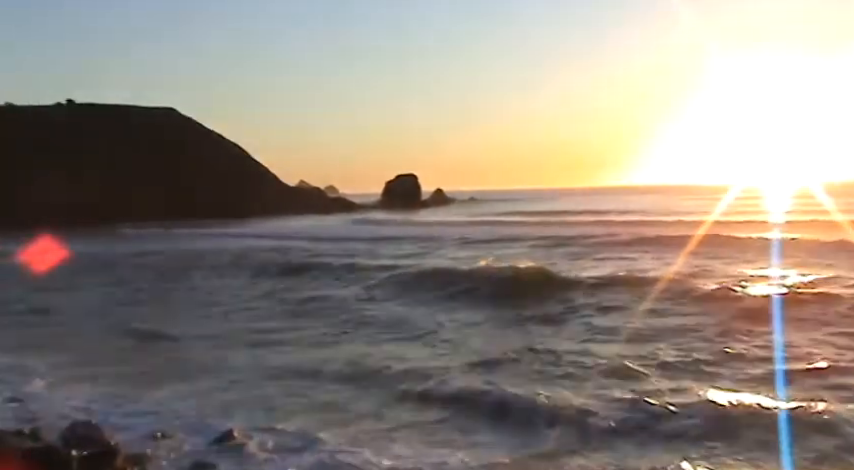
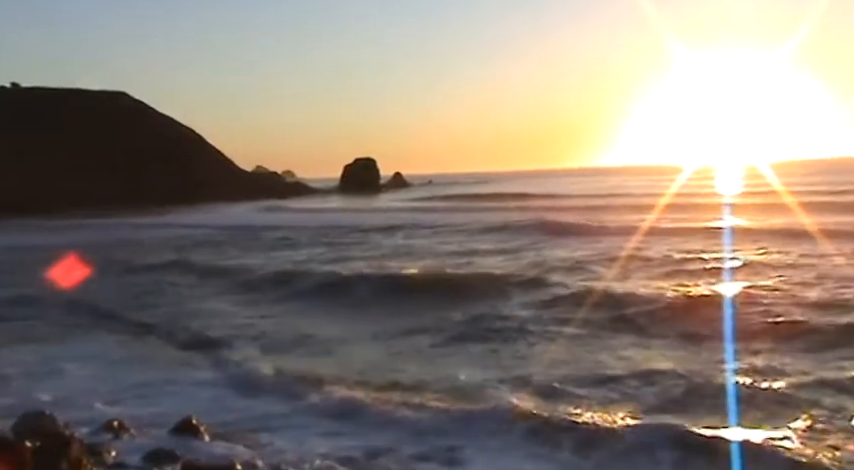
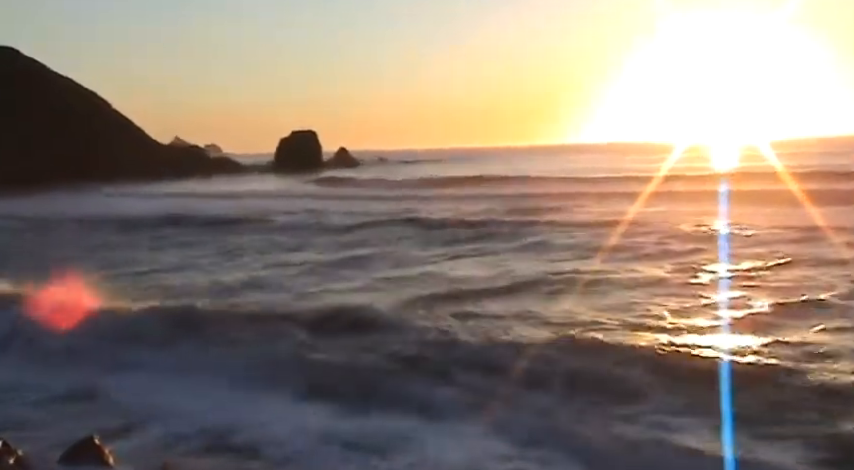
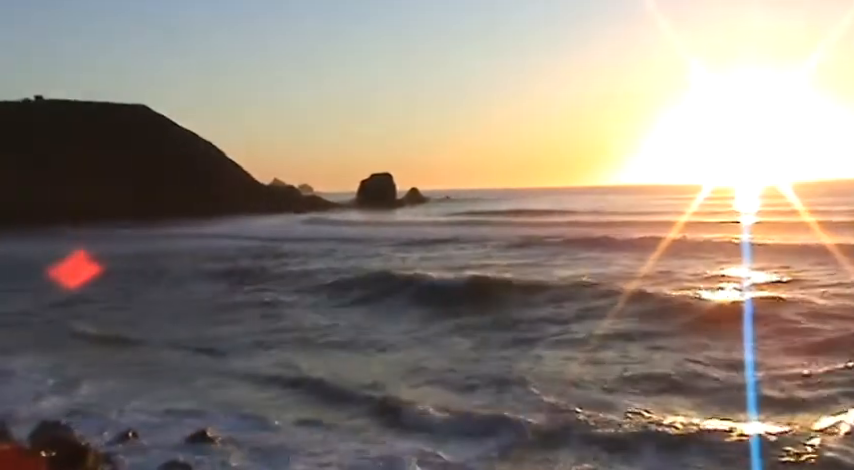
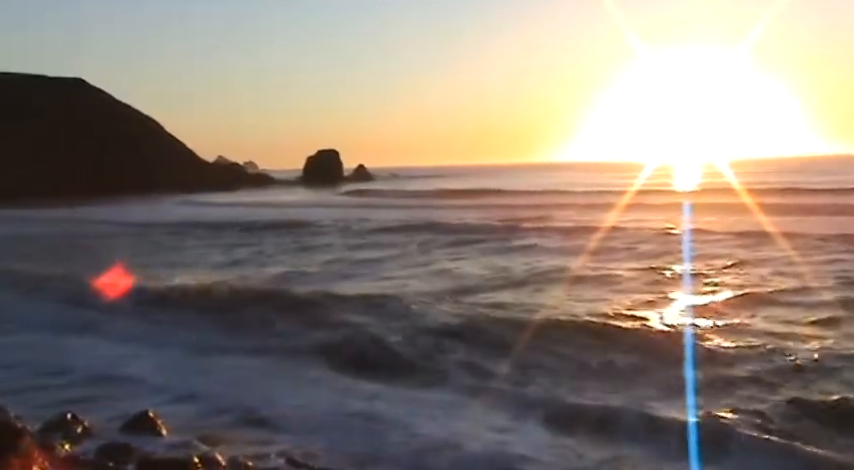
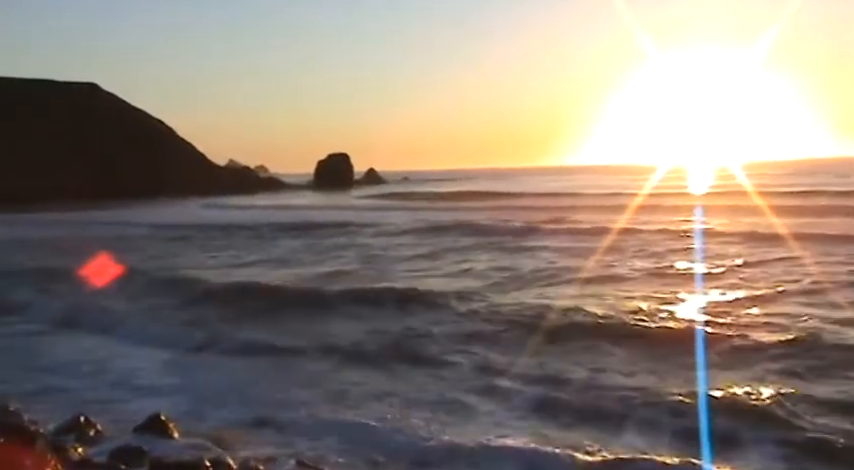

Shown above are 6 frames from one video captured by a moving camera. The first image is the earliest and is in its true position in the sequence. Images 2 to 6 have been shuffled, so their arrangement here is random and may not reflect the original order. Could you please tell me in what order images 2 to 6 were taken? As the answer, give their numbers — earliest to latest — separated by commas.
4, 2, 6, 5, 3
